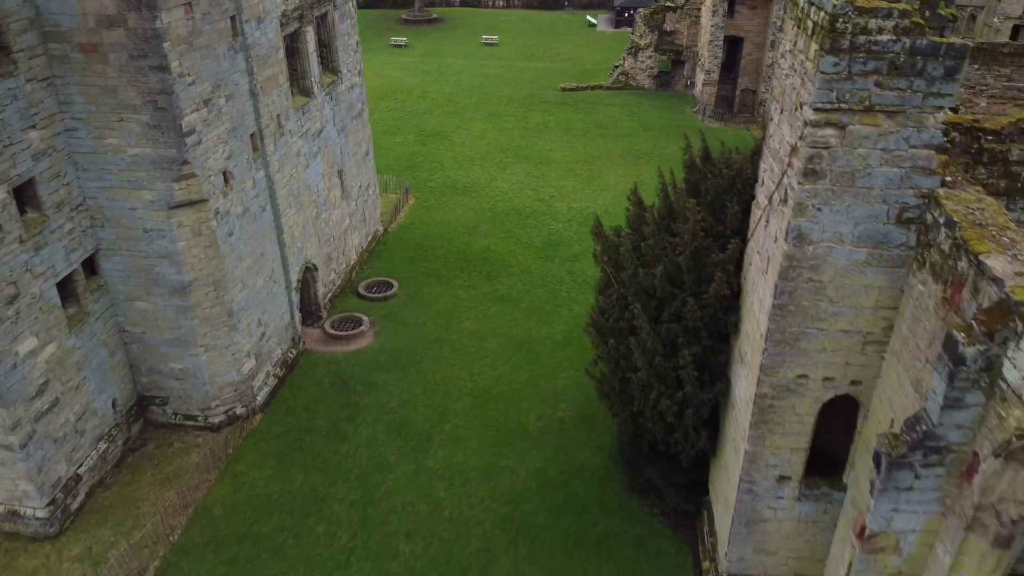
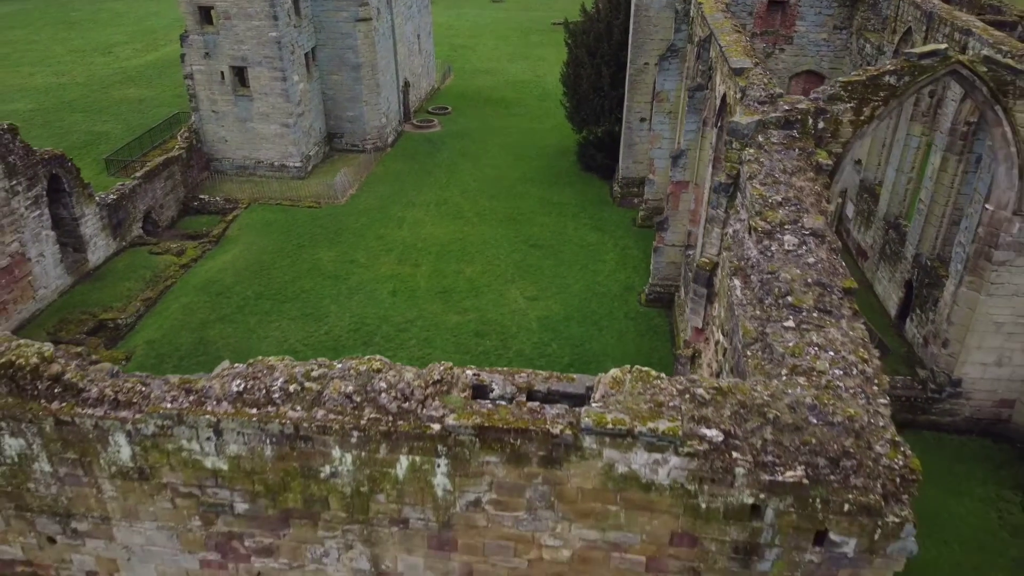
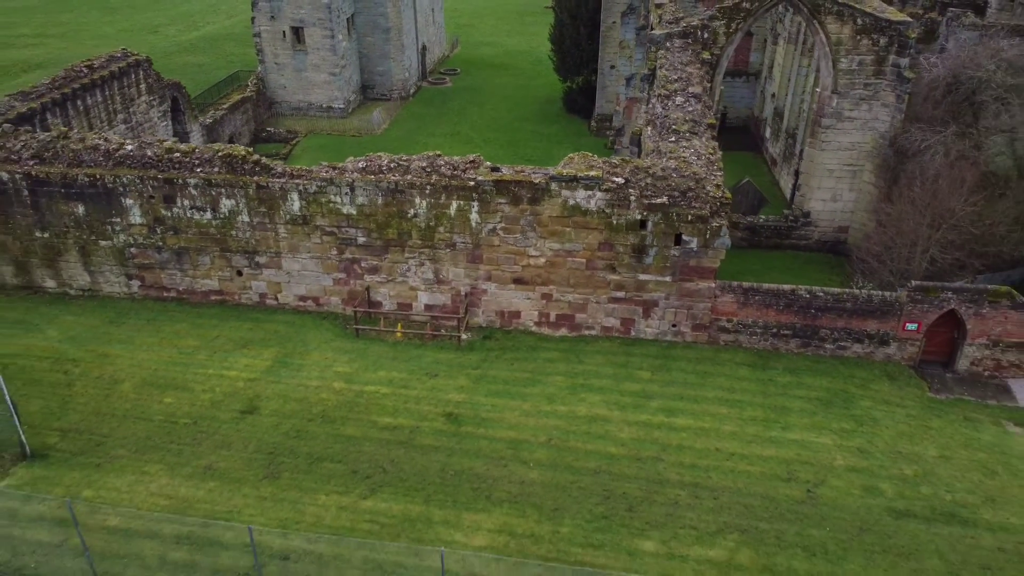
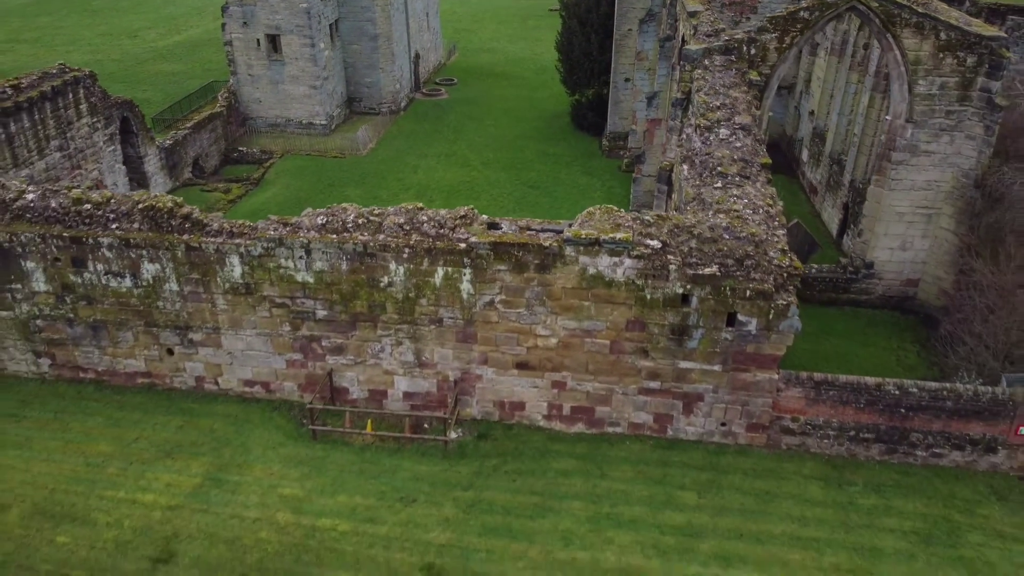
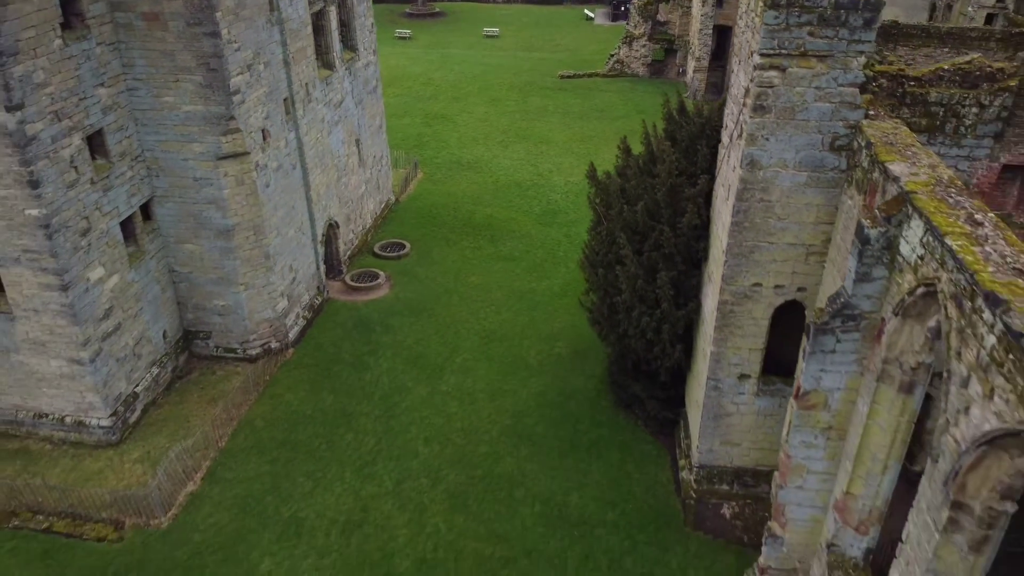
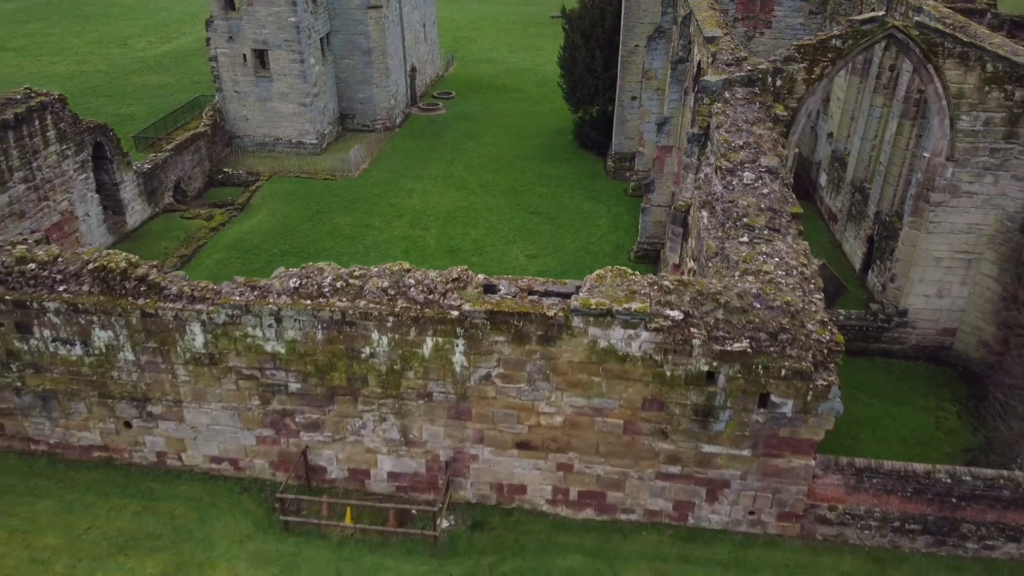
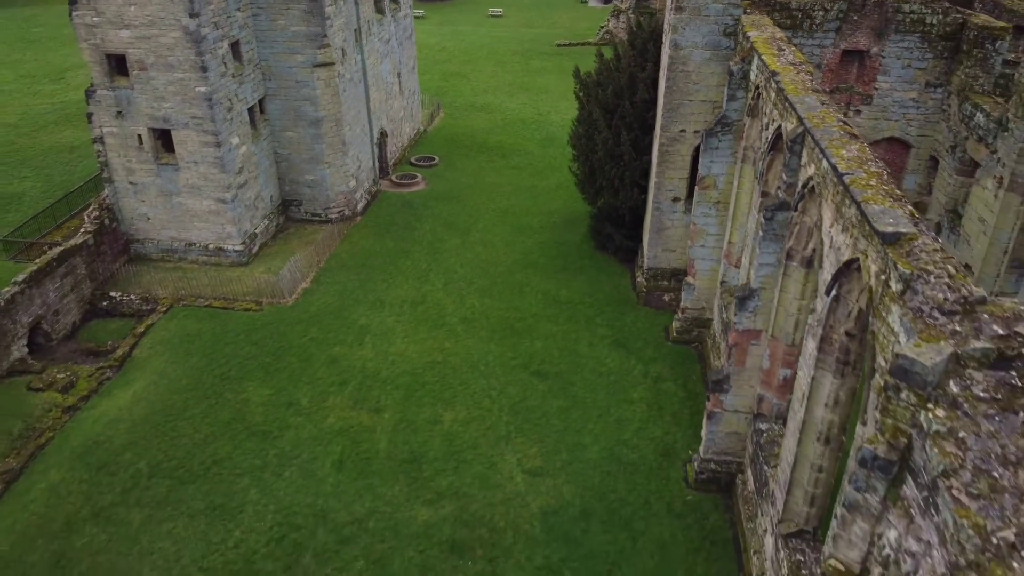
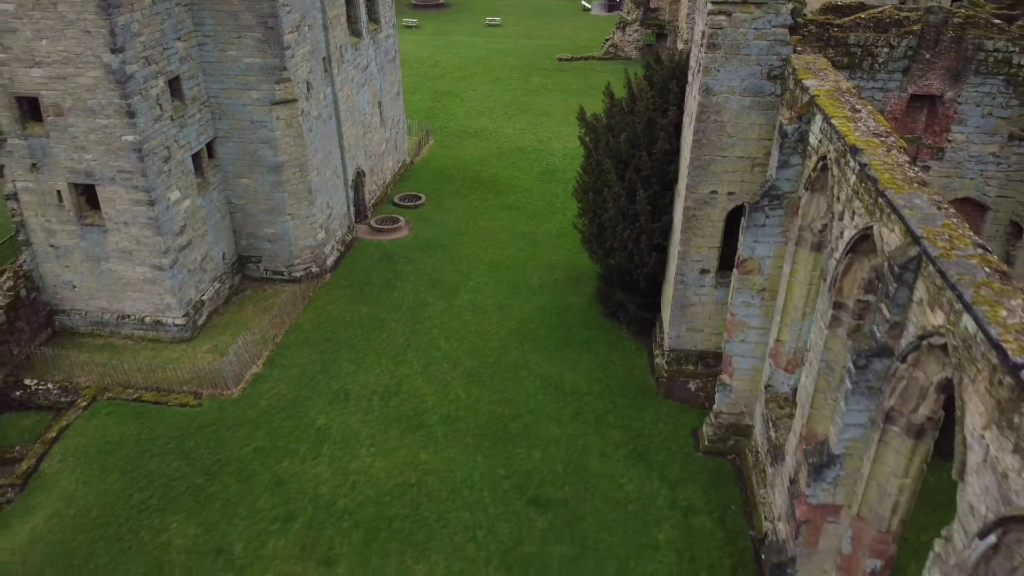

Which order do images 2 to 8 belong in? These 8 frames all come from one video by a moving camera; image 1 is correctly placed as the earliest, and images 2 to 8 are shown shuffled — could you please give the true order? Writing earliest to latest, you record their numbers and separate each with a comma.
5, 8, 7, 2, 6, 4, 3
